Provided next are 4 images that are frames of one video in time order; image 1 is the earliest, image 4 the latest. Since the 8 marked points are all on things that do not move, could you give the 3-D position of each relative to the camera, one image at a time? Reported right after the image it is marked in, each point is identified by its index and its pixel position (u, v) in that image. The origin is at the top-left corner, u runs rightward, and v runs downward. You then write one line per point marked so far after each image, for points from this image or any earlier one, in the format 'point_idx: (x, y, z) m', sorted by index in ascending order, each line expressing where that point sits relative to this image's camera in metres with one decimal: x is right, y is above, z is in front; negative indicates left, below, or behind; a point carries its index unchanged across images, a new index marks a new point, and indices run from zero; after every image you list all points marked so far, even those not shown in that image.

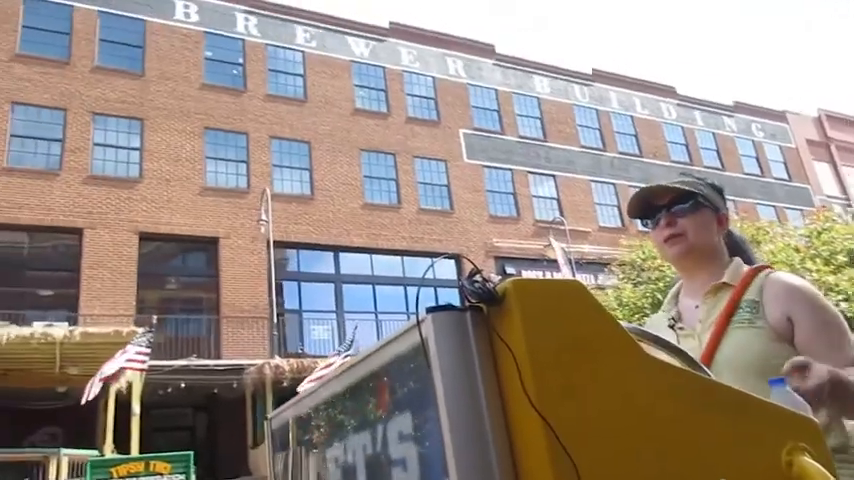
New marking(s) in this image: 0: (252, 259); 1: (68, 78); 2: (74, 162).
0: (-4.5, -0.5, +18.6) m
1: (-9.2, +4.2, +18.1) m
2: (-8.7, +1.9, +17.4) m
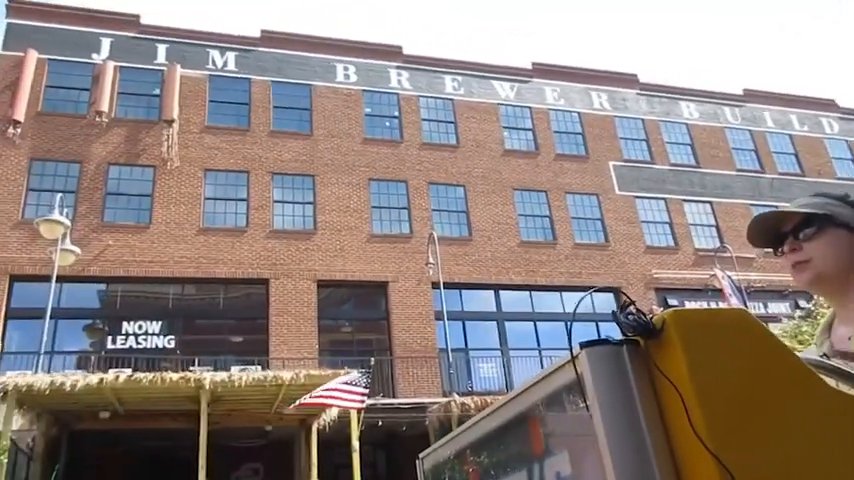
0: (-0.1, -1.7, +19.4) m
1: (-5.1, +2.8, +20.1) m
2: (-4.6, +0.6, +19.1) m
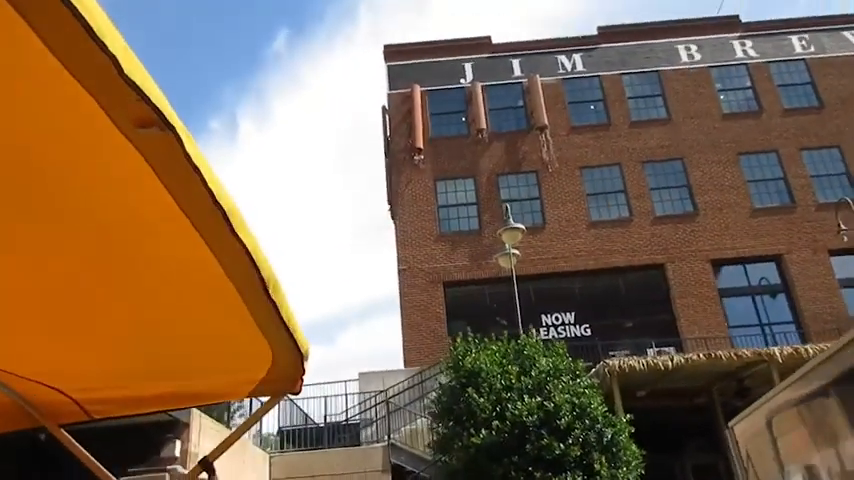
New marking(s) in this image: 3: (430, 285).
0: (+10.6, -0.8, +18.9) m
1: (+5.6, +3.1, +20.9) m
2: (+6.0, +0.9, +19.9) m
3: (+0.1, -1.2, +19.2) m
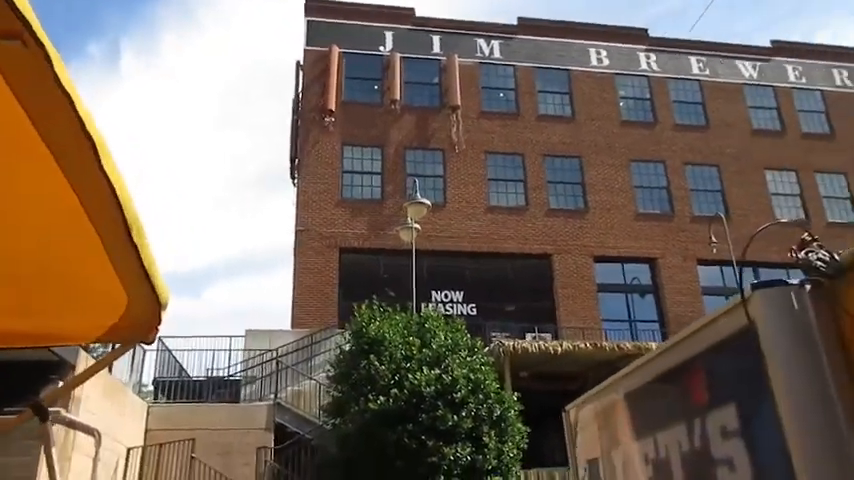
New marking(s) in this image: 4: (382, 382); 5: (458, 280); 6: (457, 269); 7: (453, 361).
0: (+7.7, -1.1, +20.5) m
1: (+2.9, +3.5, +21.6) m
2: (+3.2, +1.2, +20.7) m
3: (-2.7, -0.2, +19.1) m
4: (-0.8, -2.1, +10.6) m
5: (+0.9, -1.1, +19.6) m
6: (+0.8, -0.8, +19.7) m
7: (+0.3, -1.8, +10.9) m
